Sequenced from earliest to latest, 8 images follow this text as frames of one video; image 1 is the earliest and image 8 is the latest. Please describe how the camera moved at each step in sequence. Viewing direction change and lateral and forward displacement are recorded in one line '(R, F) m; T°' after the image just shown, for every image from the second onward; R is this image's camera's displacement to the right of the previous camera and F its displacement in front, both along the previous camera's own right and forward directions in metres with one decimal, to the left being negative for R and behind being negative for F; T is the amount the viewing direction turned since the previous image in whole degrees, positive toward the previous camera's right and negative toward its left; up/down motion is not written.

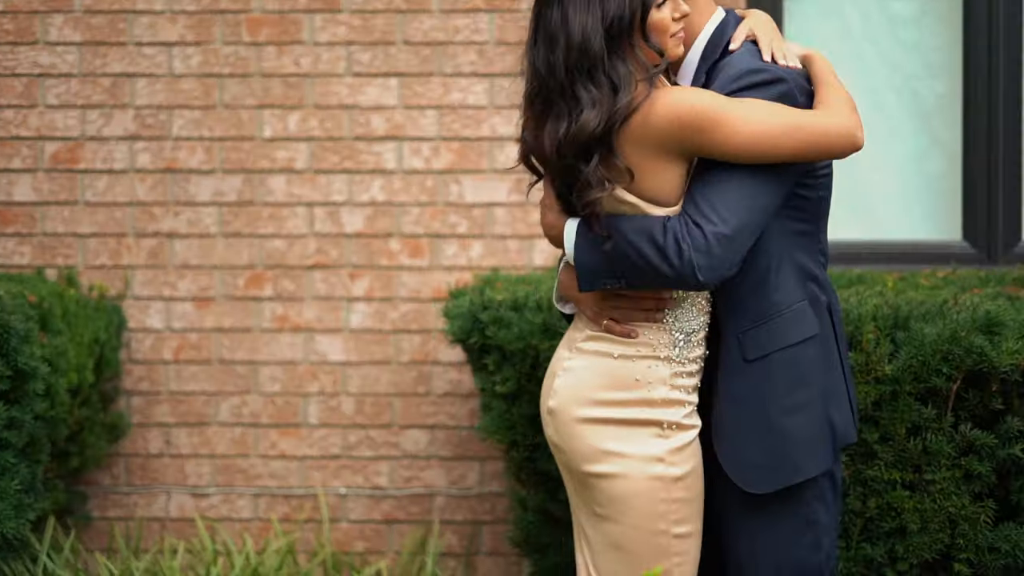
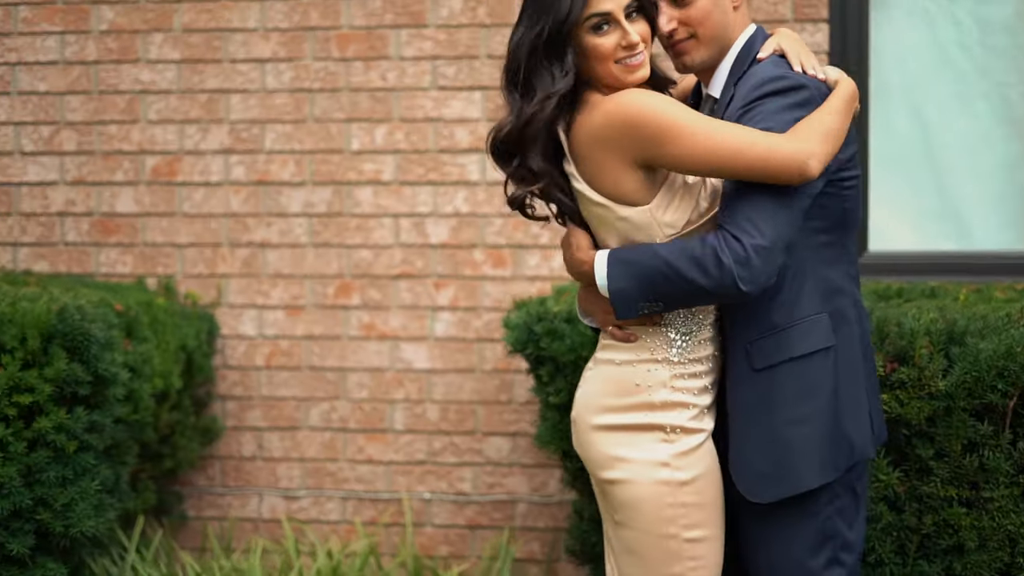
(+0.2, 0.0) m; -6°
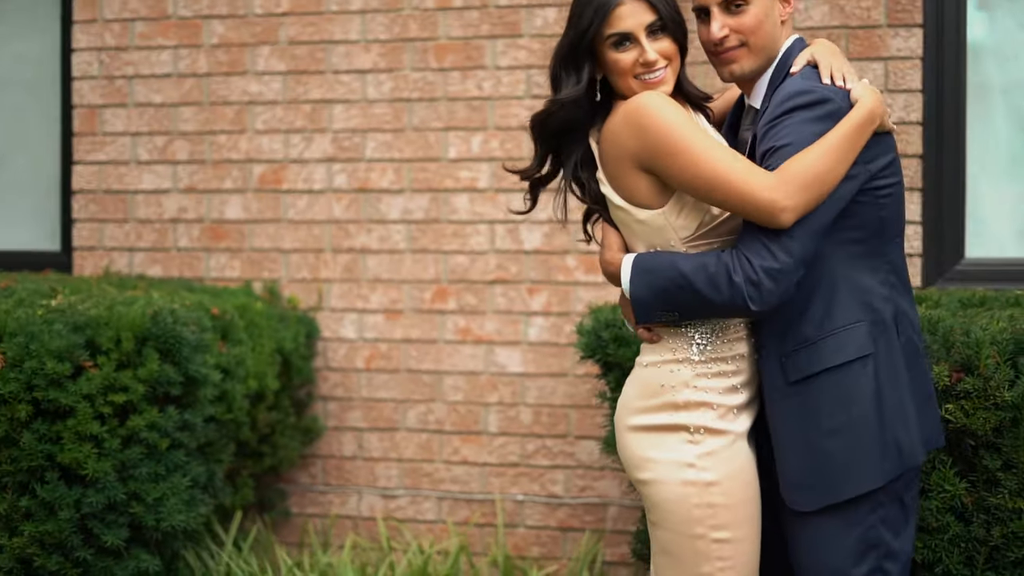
(+0.2, 0.0) m; -6°
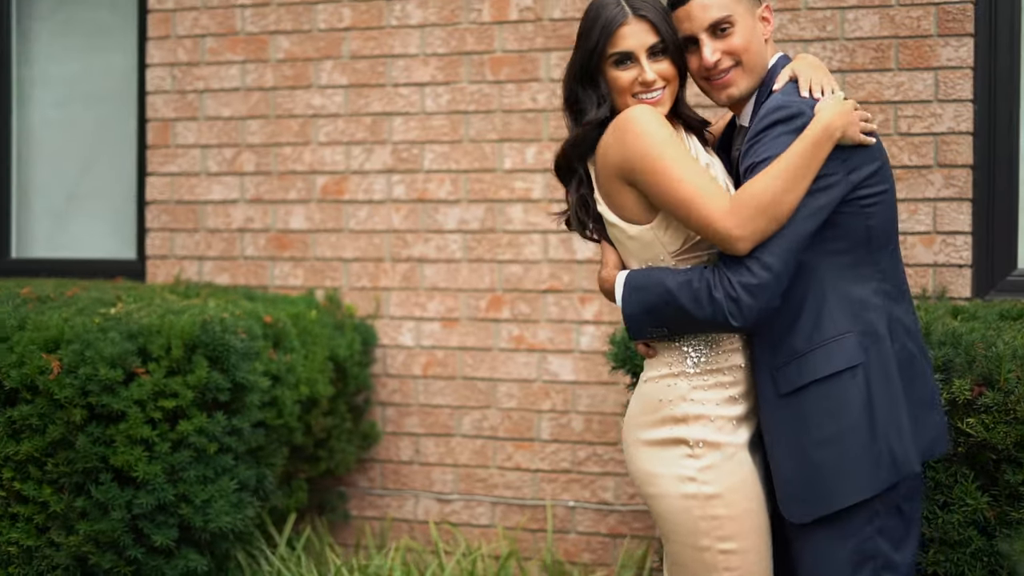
(+0.2, -0.1) m; -5°
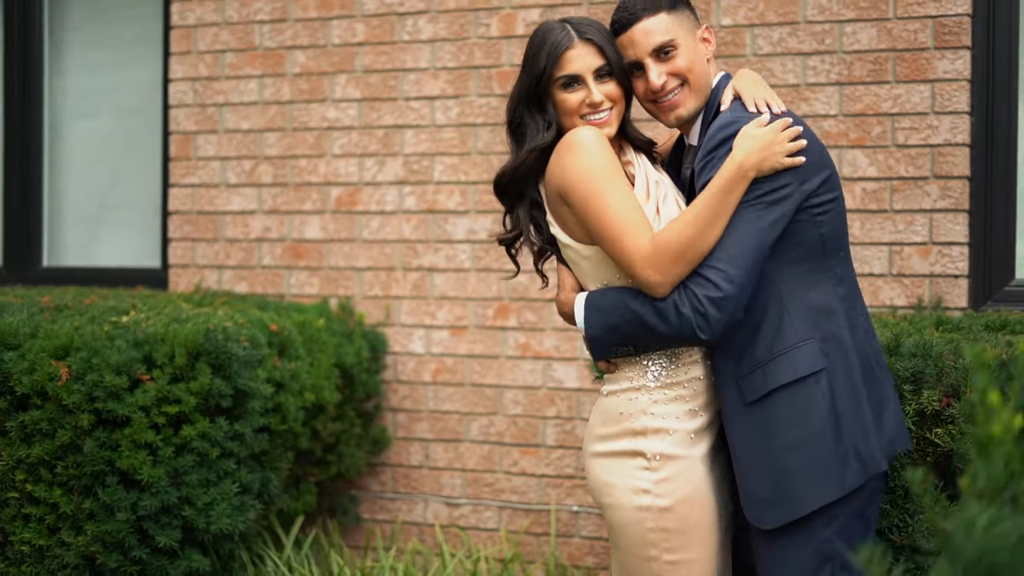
(+0.2, -0.1) m; -3°
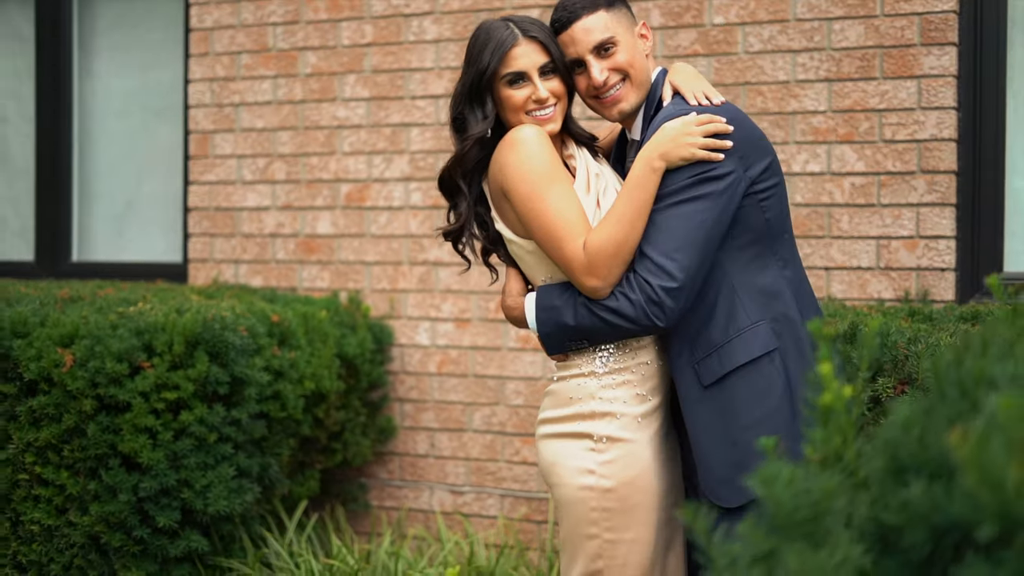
(+0.2, -0.1) m; -3°
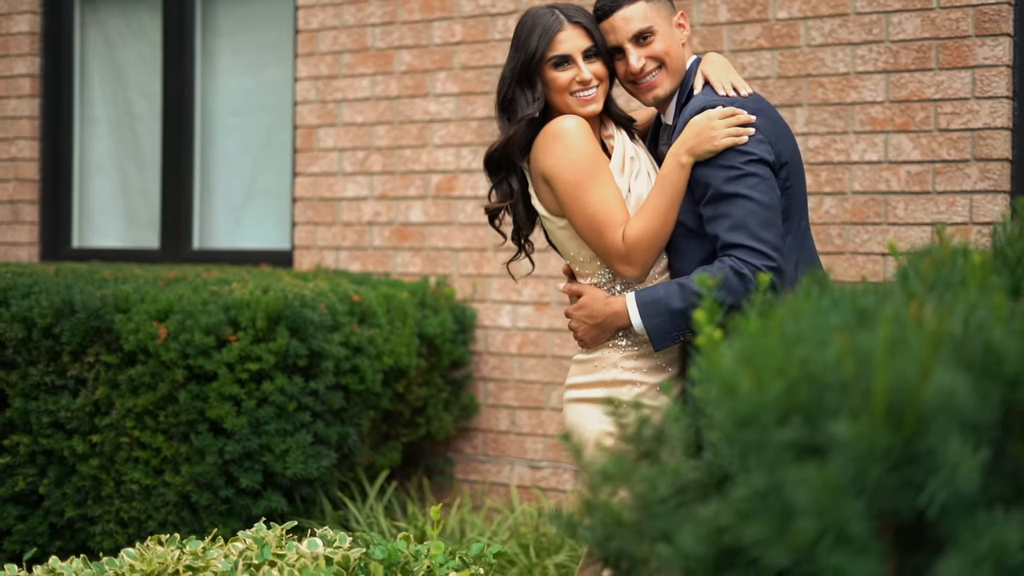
(+0.3, -0.2) m; -7°
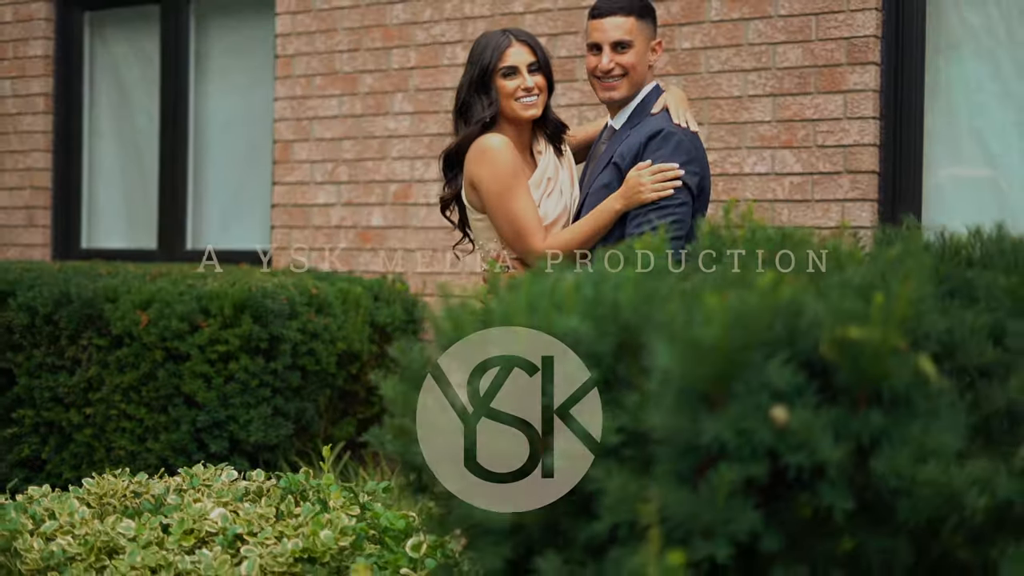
(+0.3, -0.6) m; -1°
